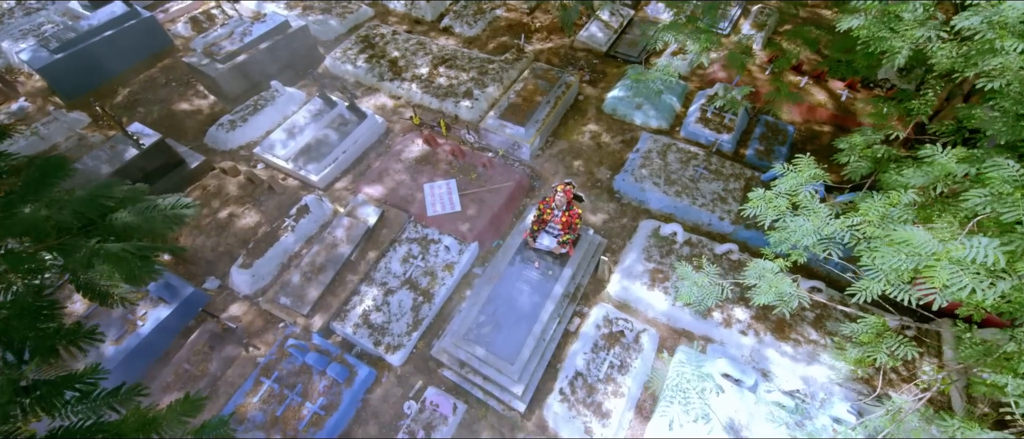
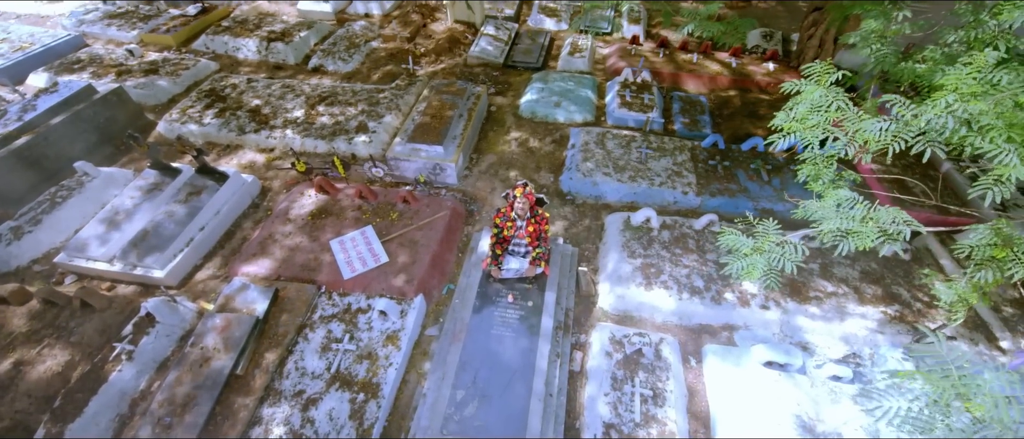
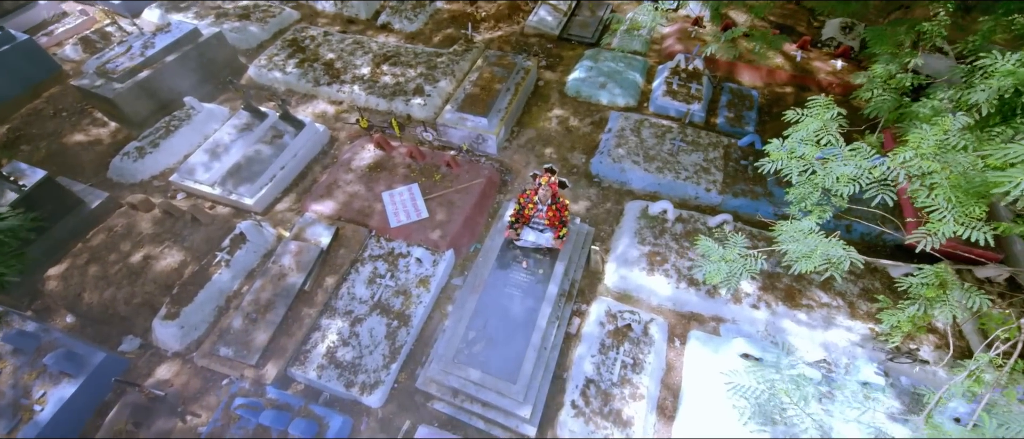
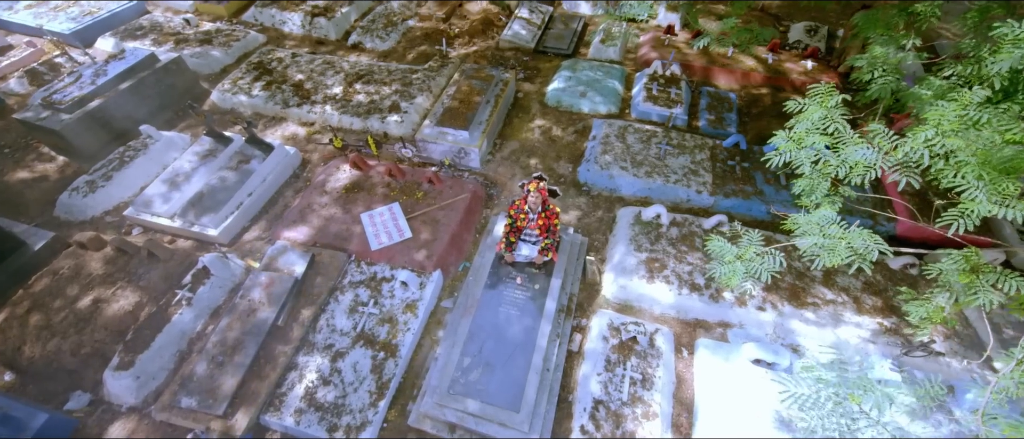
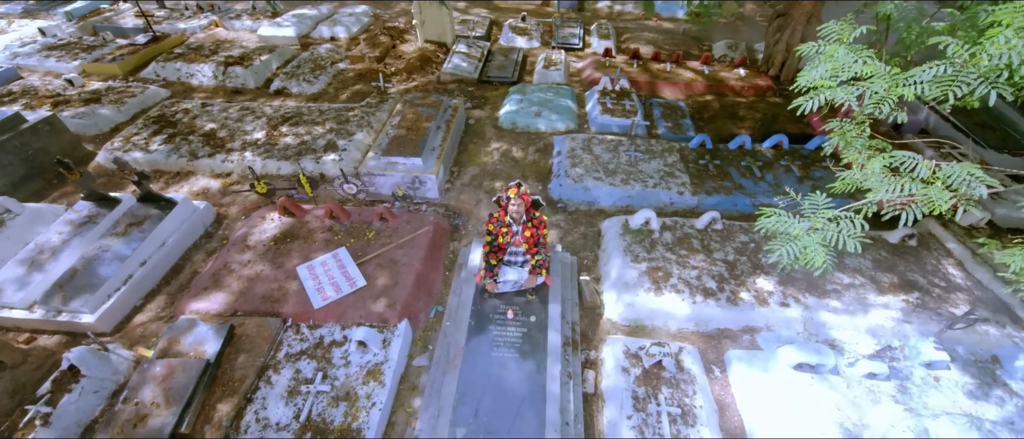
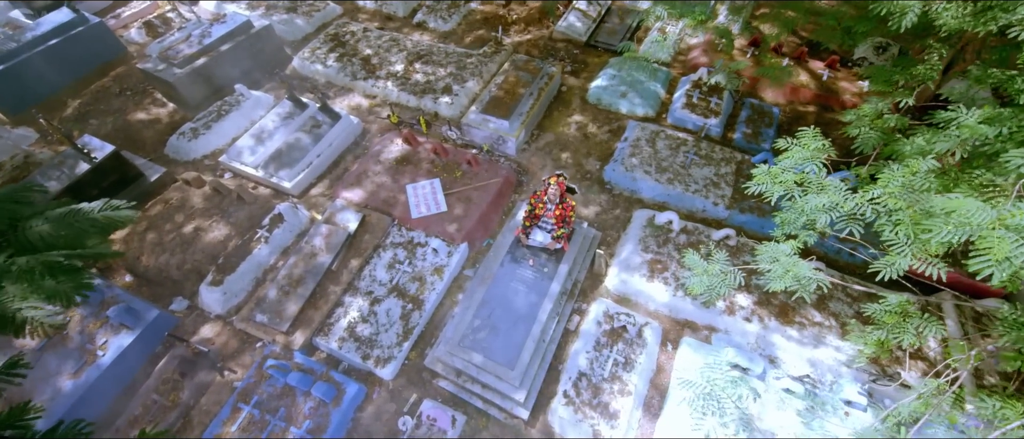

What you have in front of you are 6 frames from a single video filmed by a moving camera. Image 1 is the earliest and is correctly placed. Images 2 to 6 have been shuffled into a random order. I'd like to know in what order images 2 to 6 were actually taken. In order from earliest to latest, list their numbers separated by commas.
6, 3, 4, 2, 5
